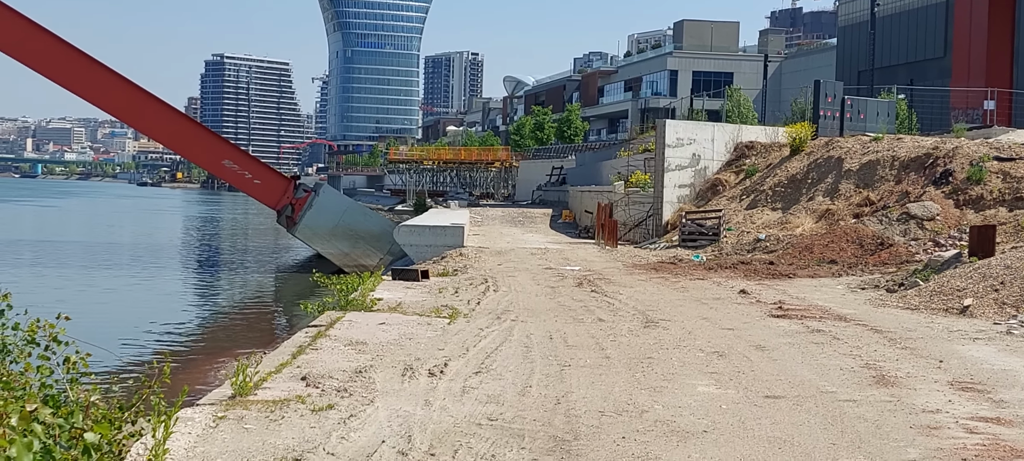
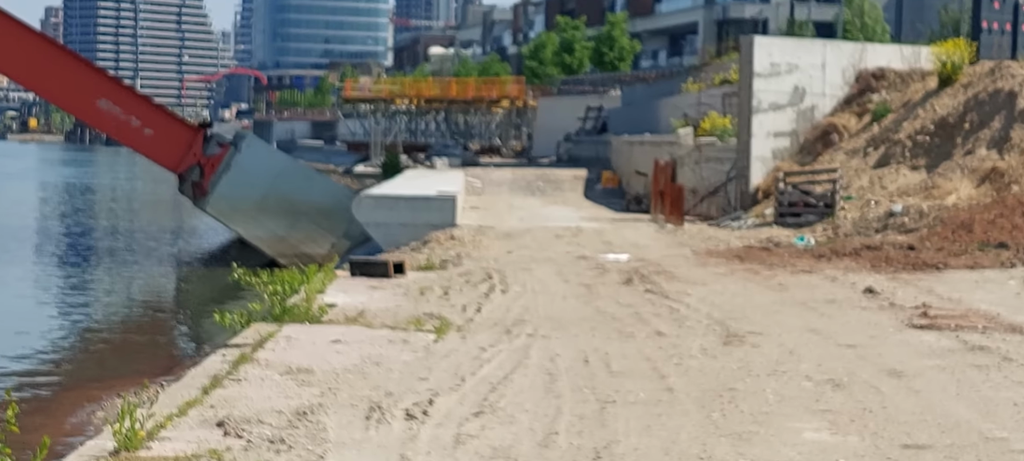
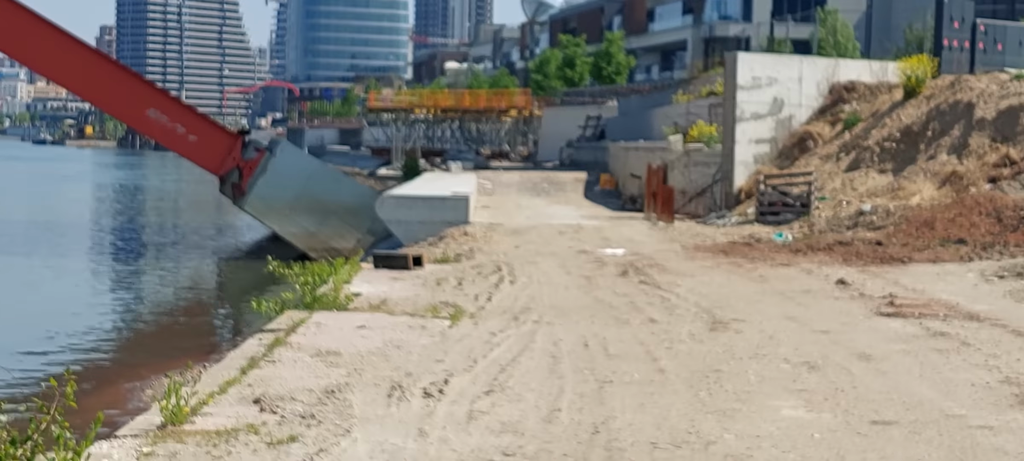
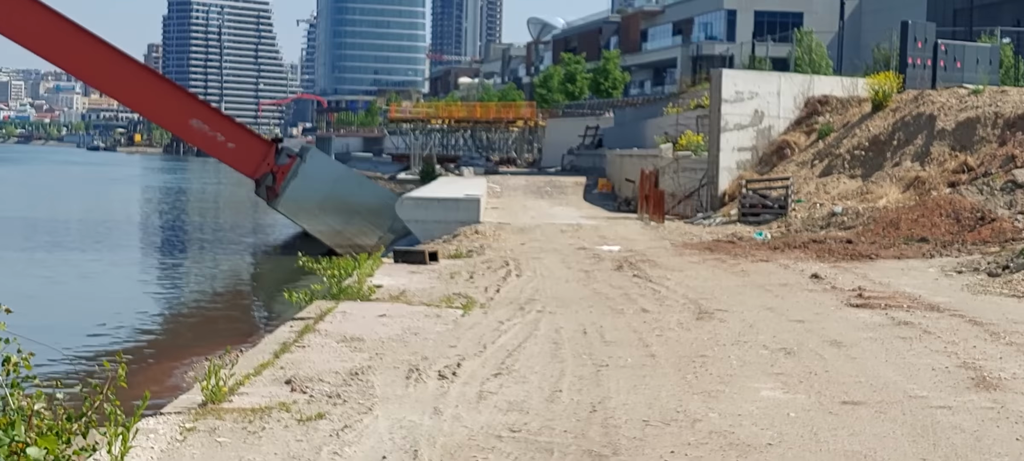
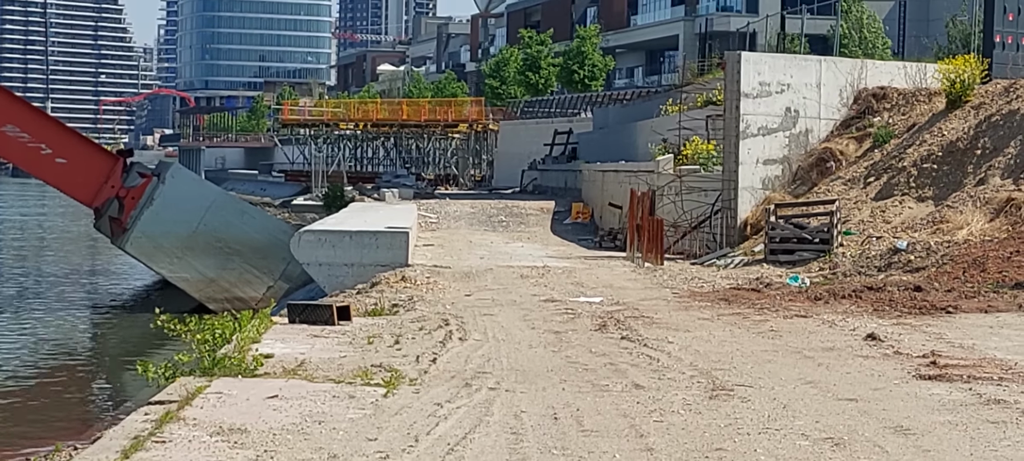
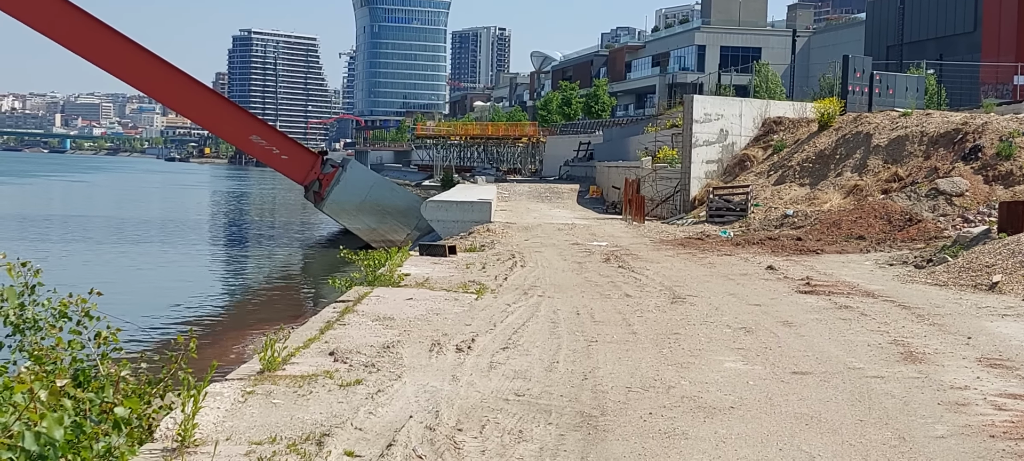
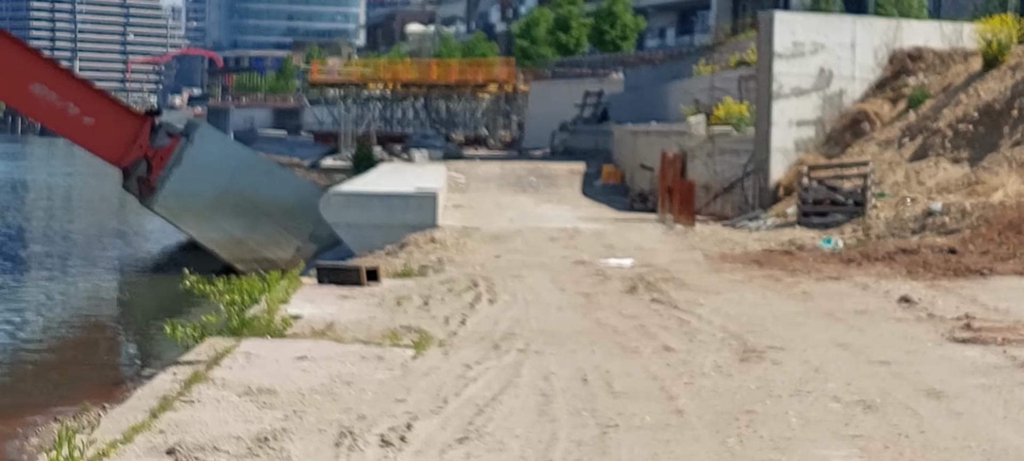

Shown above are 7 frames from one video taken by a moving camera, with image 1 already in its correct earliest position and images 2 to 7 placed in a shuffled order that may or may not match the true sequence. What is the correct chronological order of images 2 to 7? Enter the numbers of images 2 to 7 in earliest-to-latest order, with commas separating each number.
6, 4, 3, 2, 7, 5
